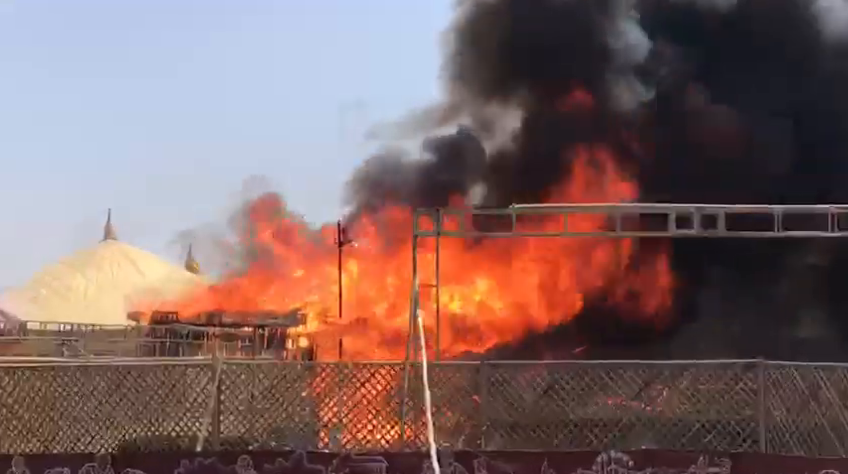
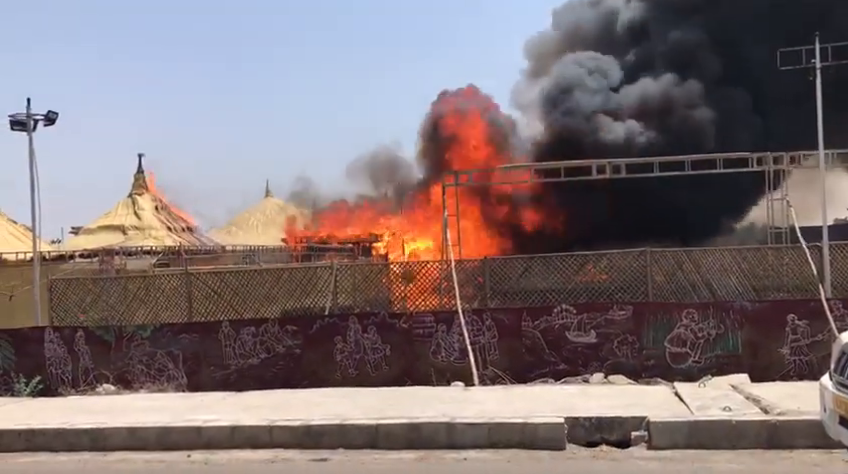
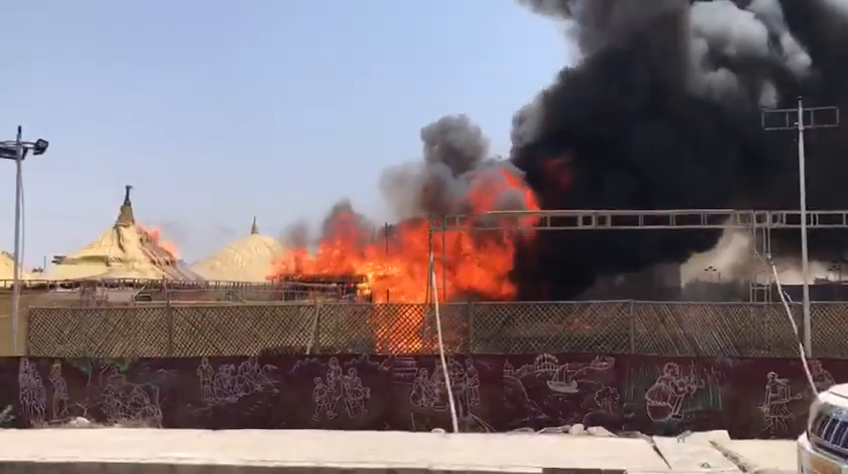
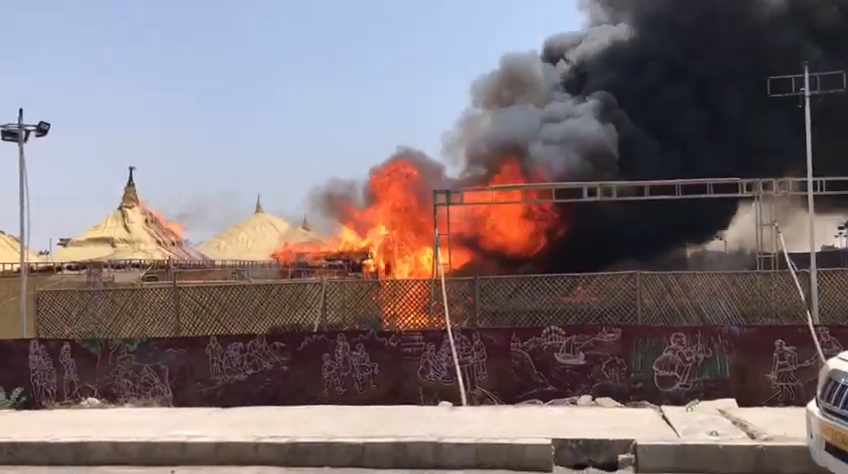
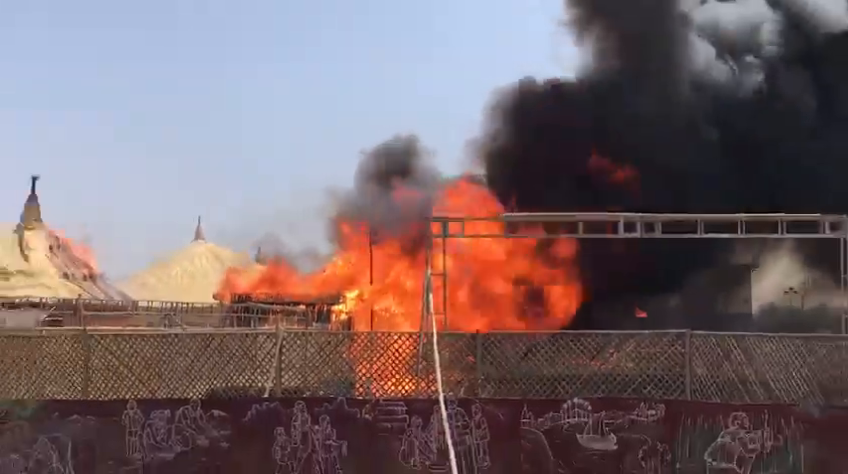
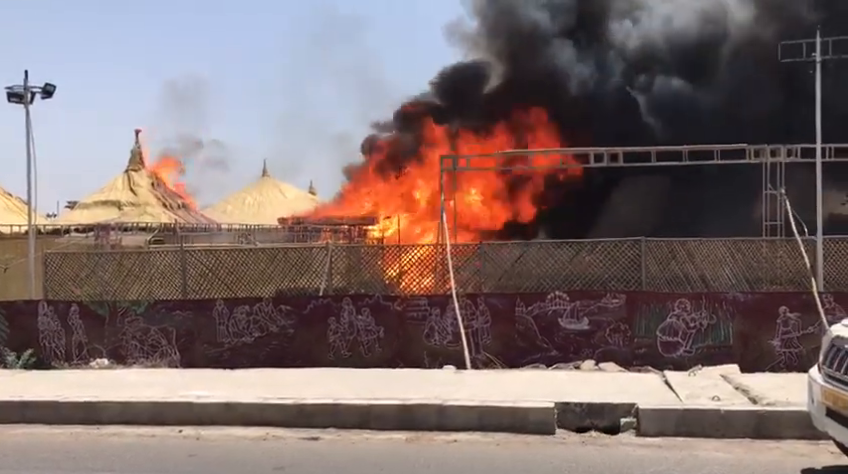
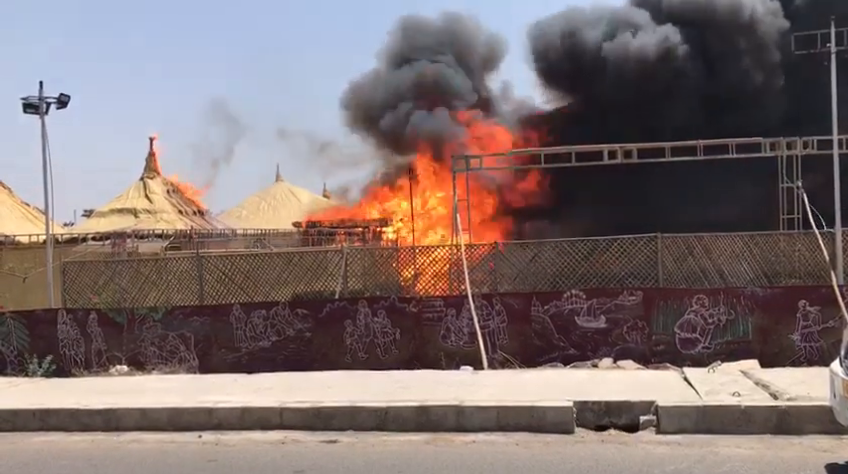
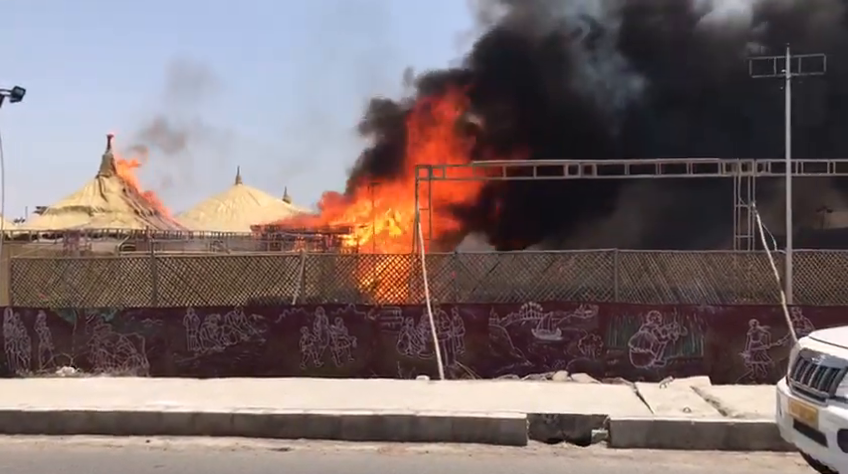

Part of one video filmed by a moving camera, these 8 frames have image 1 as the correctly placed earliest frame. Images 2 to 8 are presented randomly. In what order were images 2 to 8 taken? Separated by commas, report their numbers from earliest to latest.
5, 3, 4, 2, 7, 6, 8
